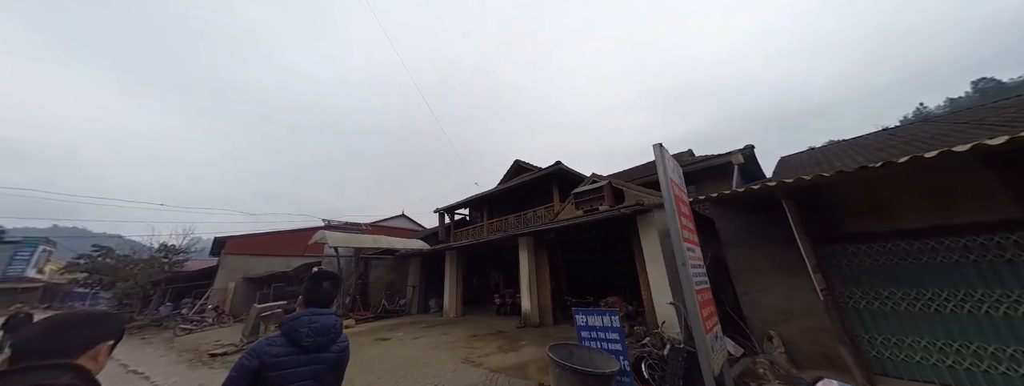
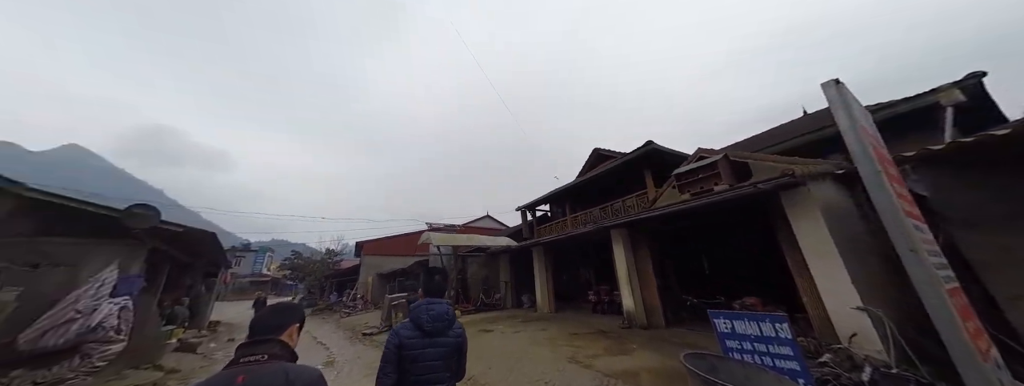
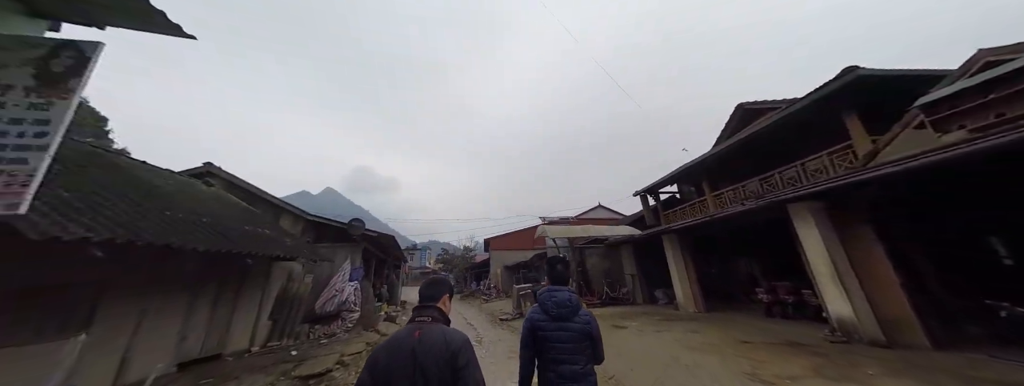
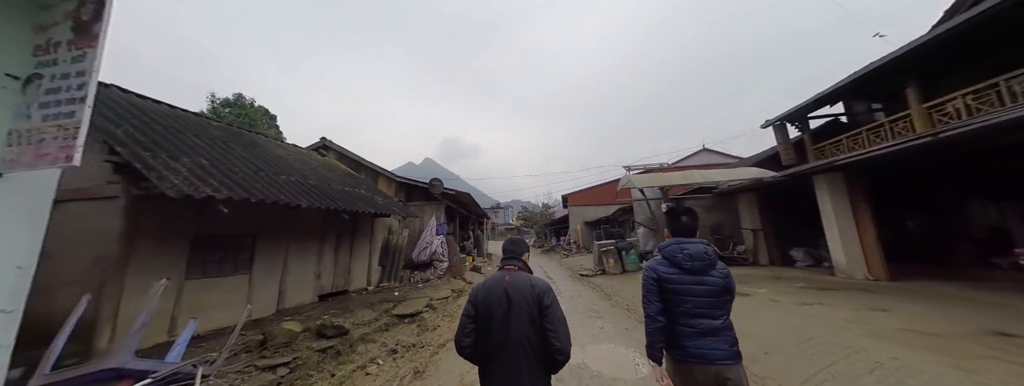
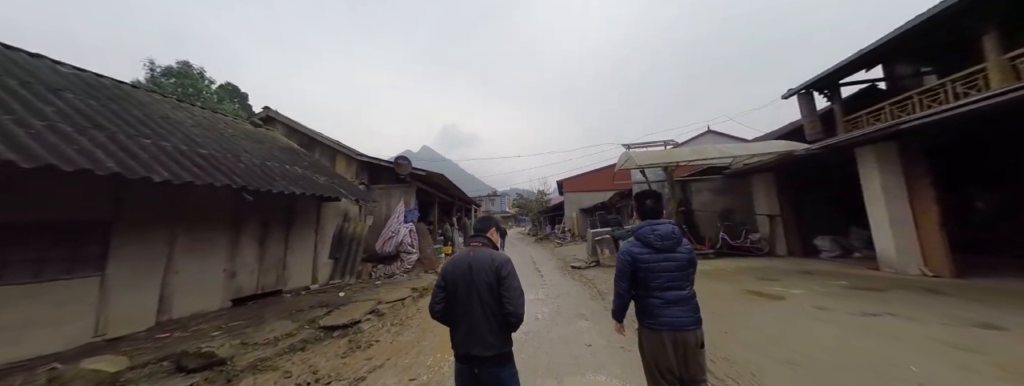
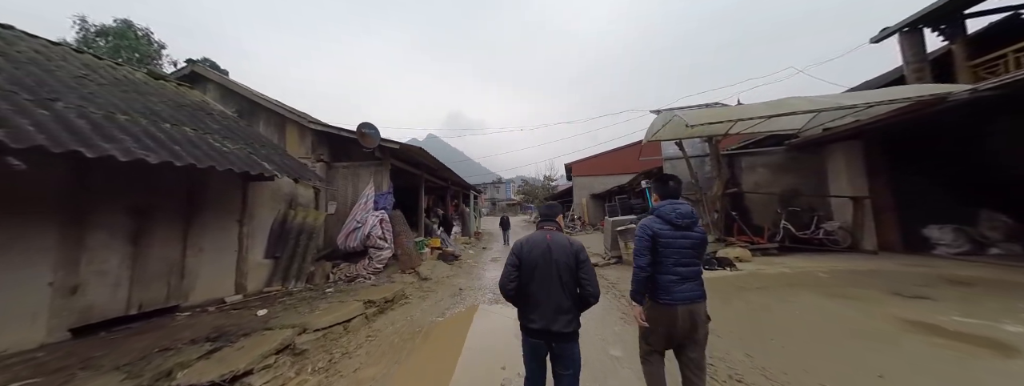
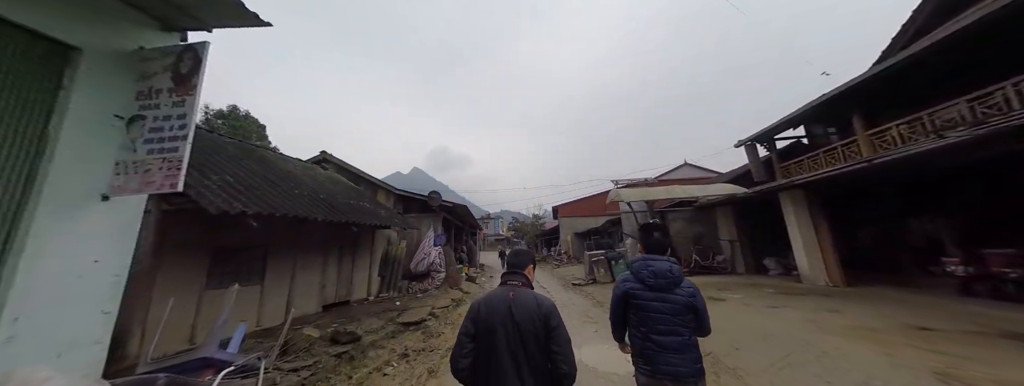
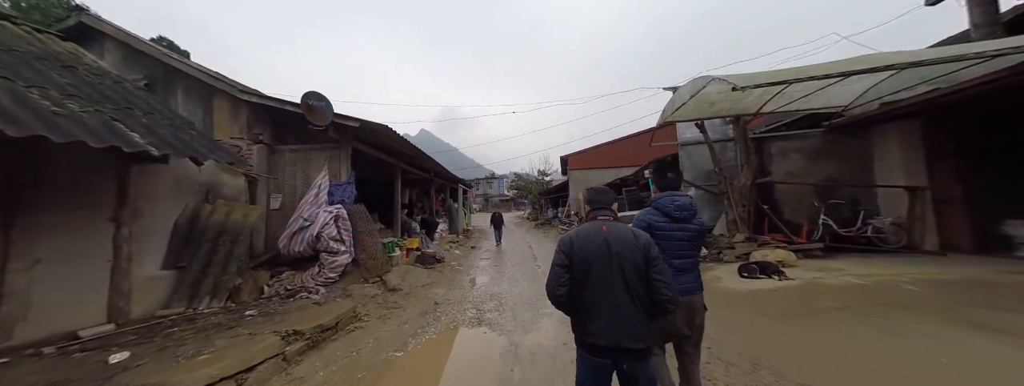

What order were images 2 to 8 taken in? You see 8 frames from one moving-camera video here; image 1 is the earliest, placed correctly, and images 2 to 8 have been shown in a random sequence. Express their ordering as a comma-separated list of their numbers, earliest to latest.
2, 3, 7, 4, 5, 6, 8
